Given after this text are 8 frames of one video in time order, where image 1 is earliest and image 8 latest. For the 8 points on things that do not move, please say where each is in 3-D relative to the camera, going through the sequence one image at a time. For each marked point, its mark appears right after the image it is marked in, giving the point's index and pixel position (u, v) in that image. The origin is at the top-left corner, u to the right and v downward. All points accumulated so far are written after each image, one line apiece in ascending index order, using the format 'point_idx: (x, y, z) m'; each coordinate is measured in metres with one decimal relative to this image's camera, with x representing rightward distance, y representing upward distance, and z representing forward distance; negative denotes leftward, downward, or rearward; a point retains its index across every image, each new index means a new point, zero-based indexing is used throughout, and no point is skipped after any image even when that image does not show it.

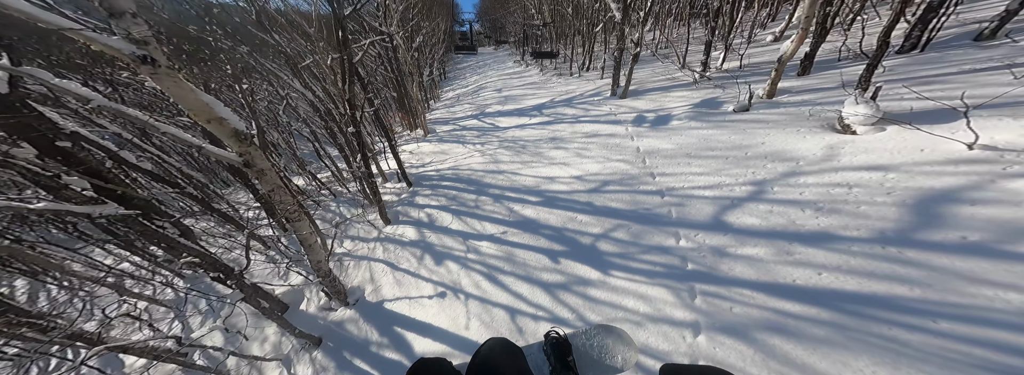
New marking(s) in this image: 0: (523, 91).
0: (+0.4, +3.3, +7.8) m
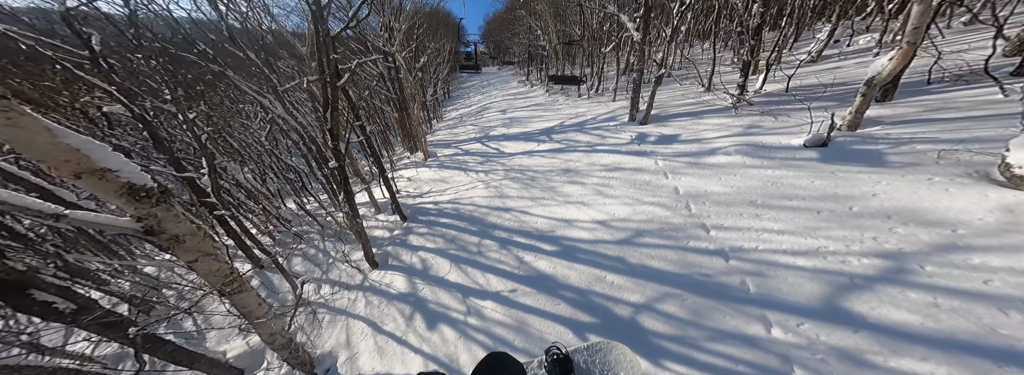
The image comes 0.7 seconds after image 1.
0: (+0.5, +2.4, +7.4) m
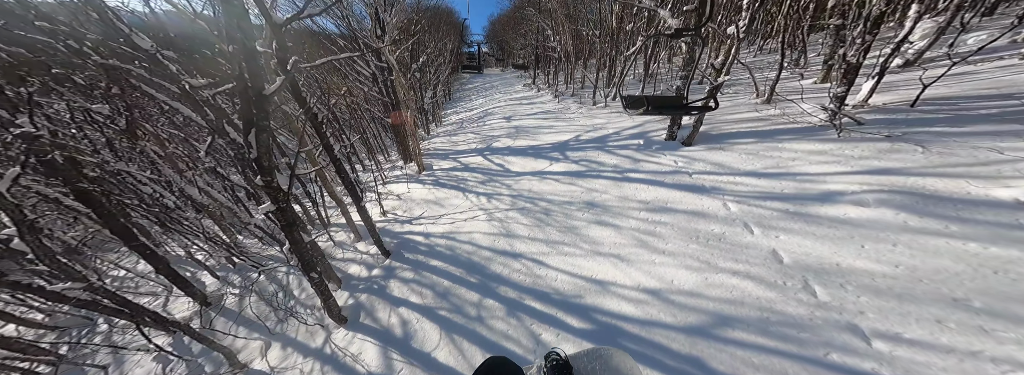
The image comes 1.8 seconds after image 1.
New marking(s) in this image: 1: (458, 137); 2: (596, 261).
0: (+0.7, +1.8, +6.5) m
1: (-1.9, +1.8, +7.9) m
2: (+1.0, -0.8, +2.6) m
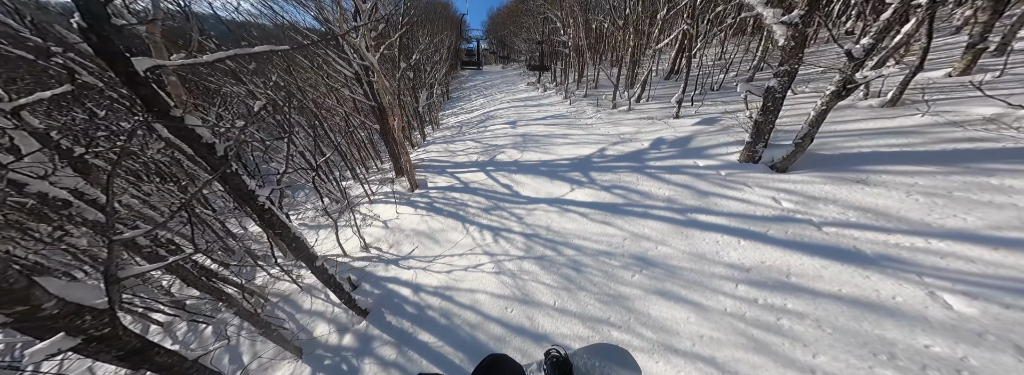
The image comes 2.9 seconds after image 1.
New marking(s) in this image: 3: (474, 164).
0: (+0.9, +1.4, +5.5) m
1: (-1.7, +1.3, +6.9) m
2: (+1.2, -1.2, +1.6) m
3: (-0.9, +0.5, +5.3) m
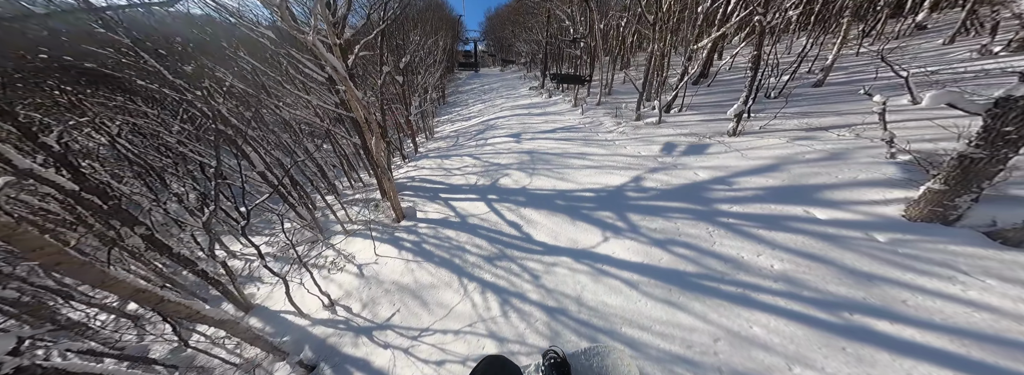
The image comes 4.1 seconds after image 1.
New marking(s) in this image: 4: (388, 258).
0: (+1.0, +0.8, +4.6) m
1: (-1.6, +0.7, +6.0) m
2: (+1.3, -1.7, +0.7) m
3: (-0.7, 0.0, +4.4) m
4: (-2.0, -1.1, +3.7) m
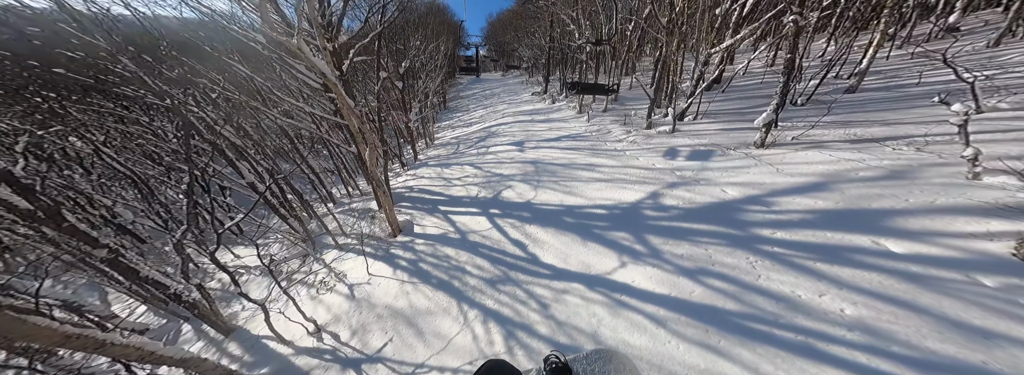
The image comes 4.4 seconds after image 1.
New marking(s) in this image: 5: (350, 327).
0: (+1.0, +0.6, +4.3) m
1: (-1.5, +0.4, +5.7) m
2: (+1.4, -1.8, +0.3) m
3: (-0.7, -0.2, +4.1) m
4: (-2.0, -1.3, +3.4) m
5: (-2.0, -1.8, +2.9) m
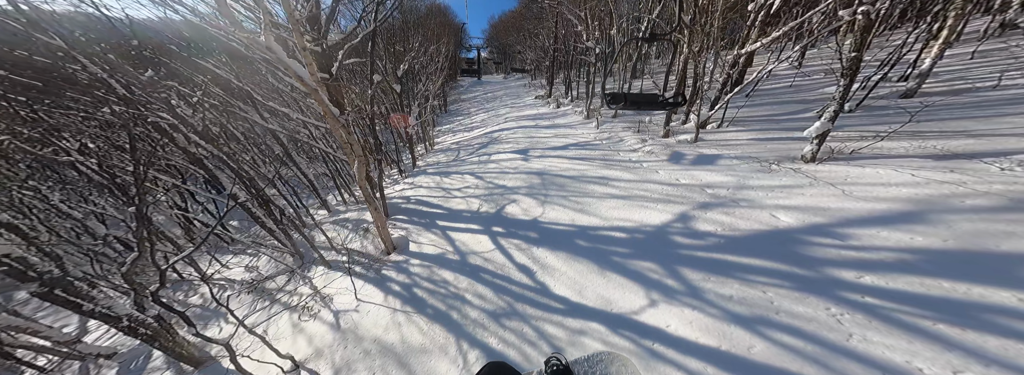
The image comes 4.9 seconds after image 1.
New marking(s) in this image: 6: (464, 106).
0: (+1.1, +0.4, +4.0) m
1: (-1.5, +0.2, +5.4) m
2: (+1.5, -2.0, -0.1) m
3: (-0.6, -0.5, +3.7) m
4: (-1.9, -1.5, +3.1) m
5: (-2.0, -2.0, +2.5) m
6: (-3.2, +5.2, +15.1) m
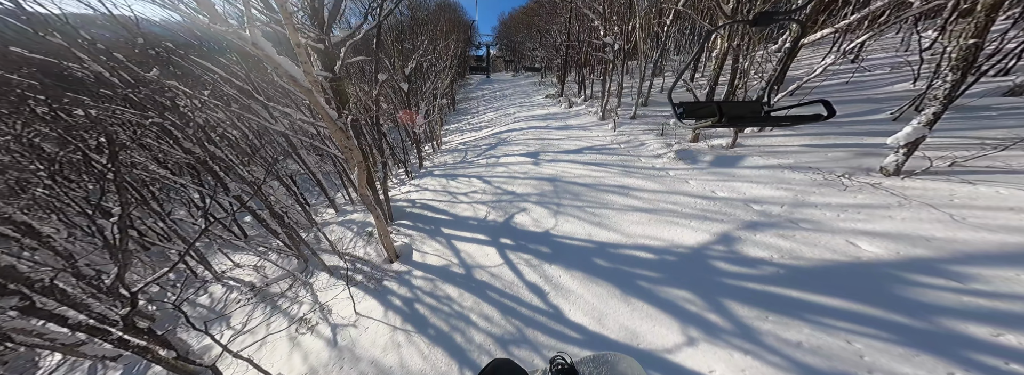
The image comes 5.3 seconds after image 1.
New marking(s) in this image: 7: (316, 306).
0: (+1.3, +0.3, +3.6) m
1: (-1.2, +0.1, +5.1) m
2: (+1.4, -2.2, -0.4) m
3: (-0.5, -0.6, +3.5) m
4: (-1.8, -1.6, +2.8) m
5: (-1.9, -2.1, +2.3) m
6: (-2.6, +5.2, +14.9) m
7: (-2.7, -1.7, +3.3) m
